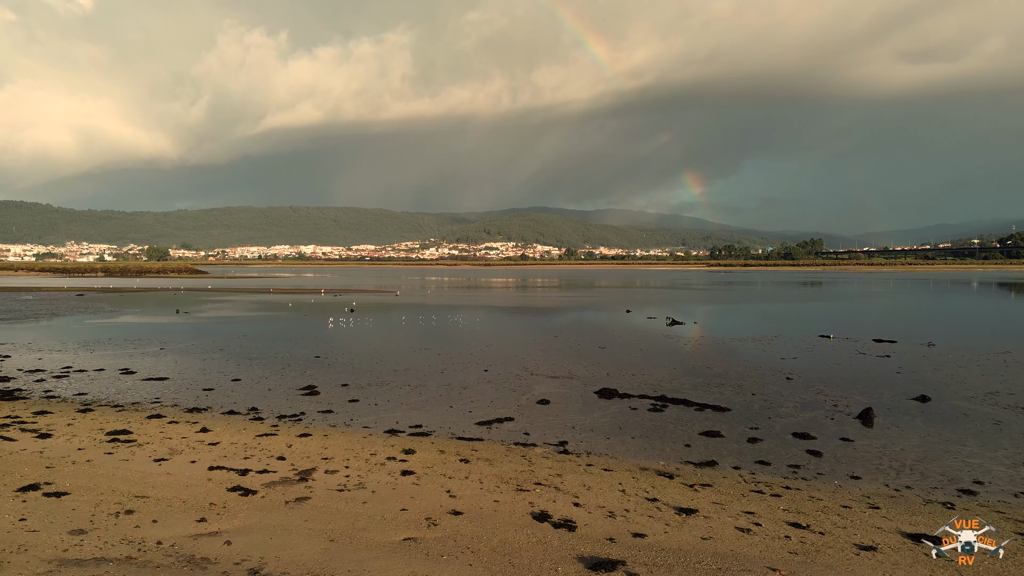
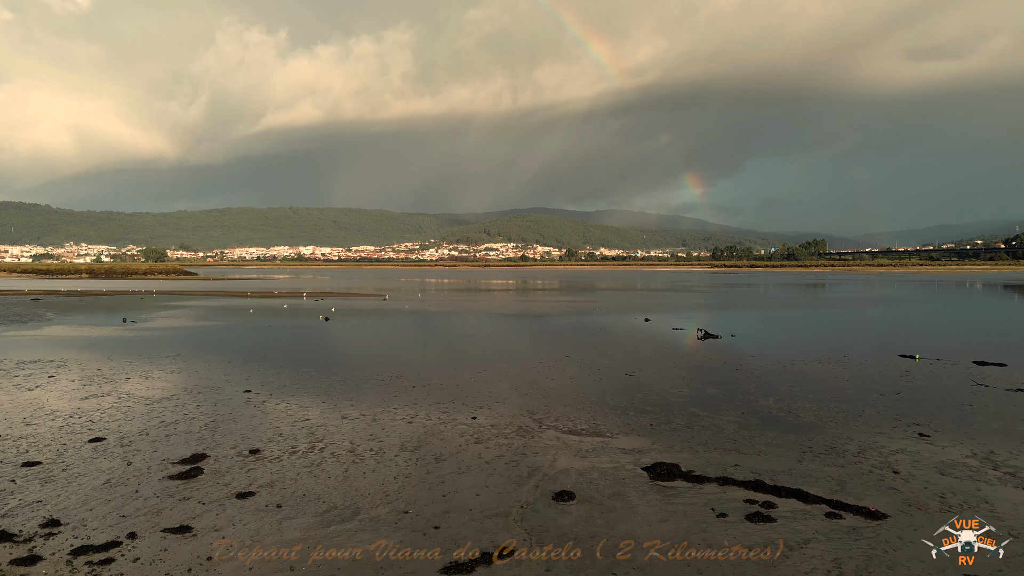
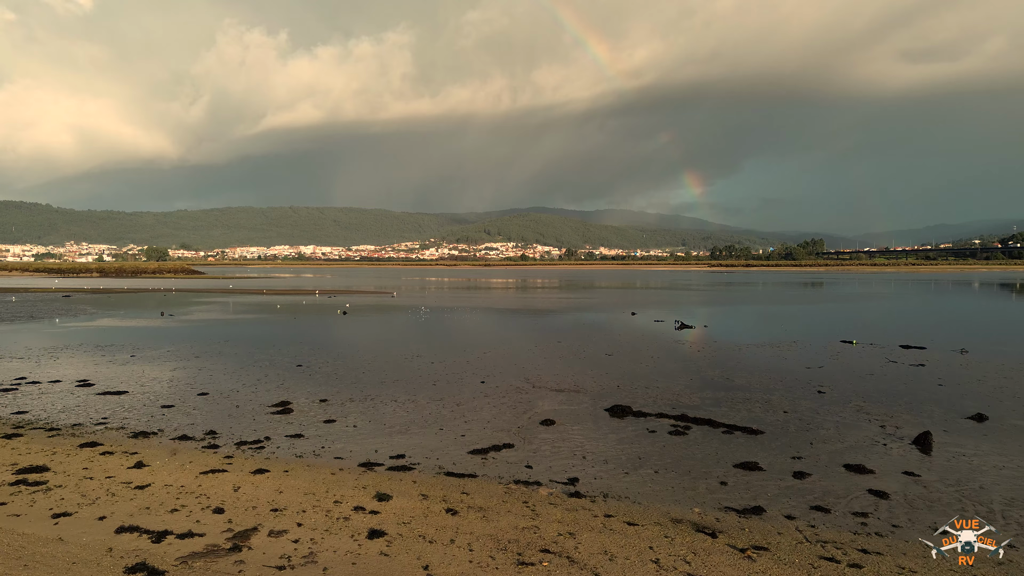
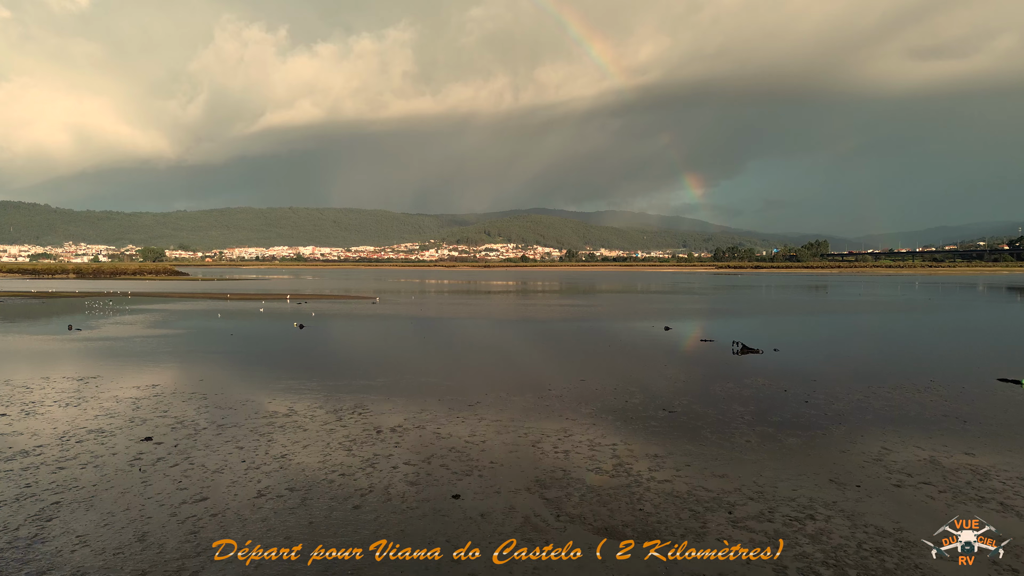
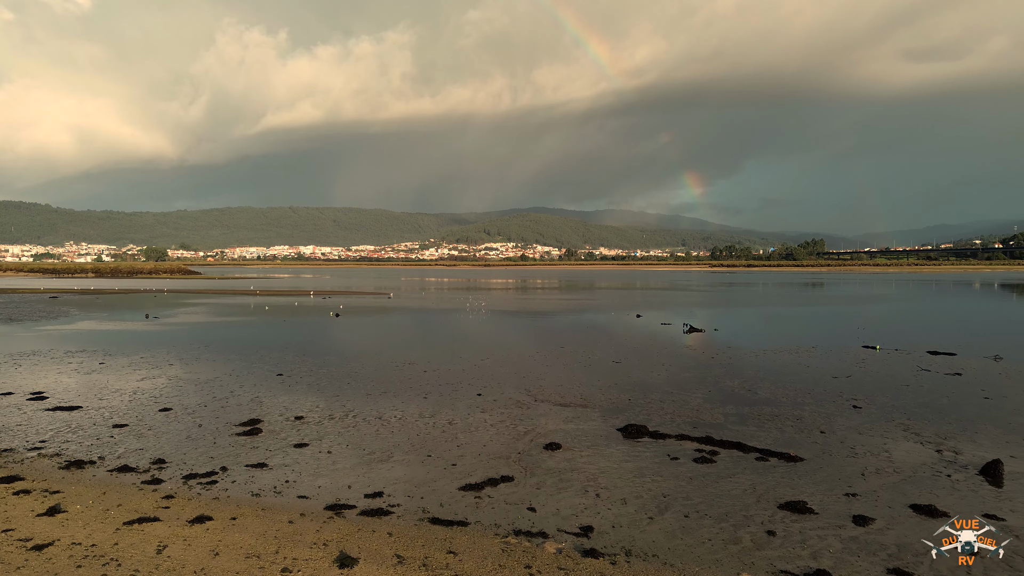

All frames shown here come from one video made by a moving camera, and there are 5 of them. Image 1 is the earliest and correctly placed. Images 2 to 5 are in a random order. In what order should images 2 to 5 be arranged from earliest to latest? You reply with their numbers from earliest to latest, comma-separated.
3, 5, 2, 4
